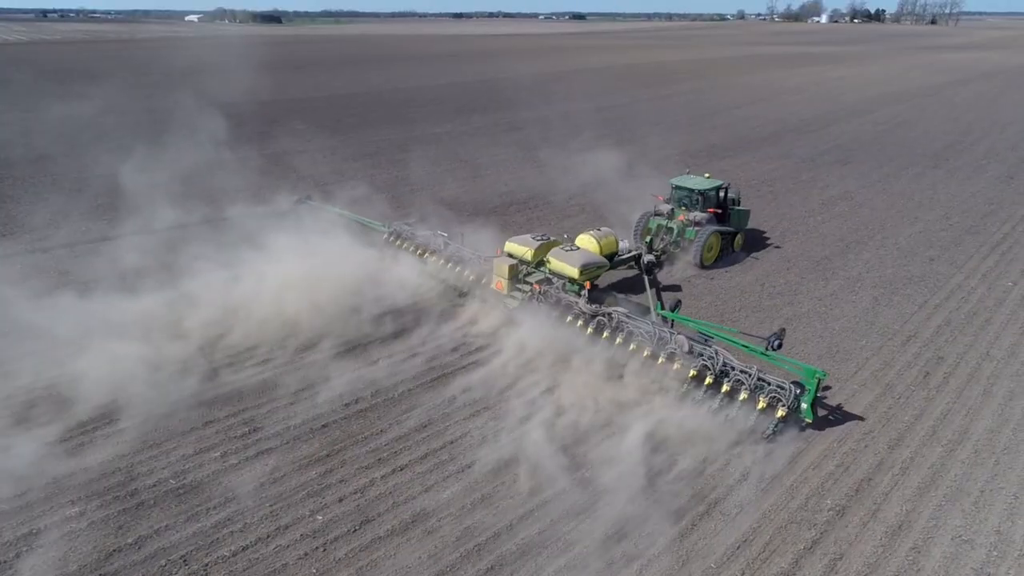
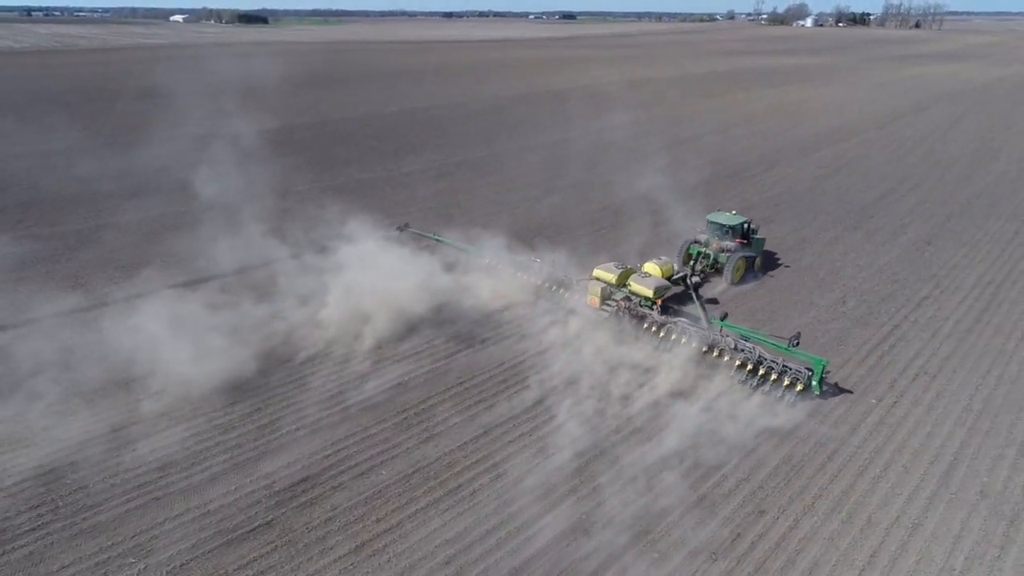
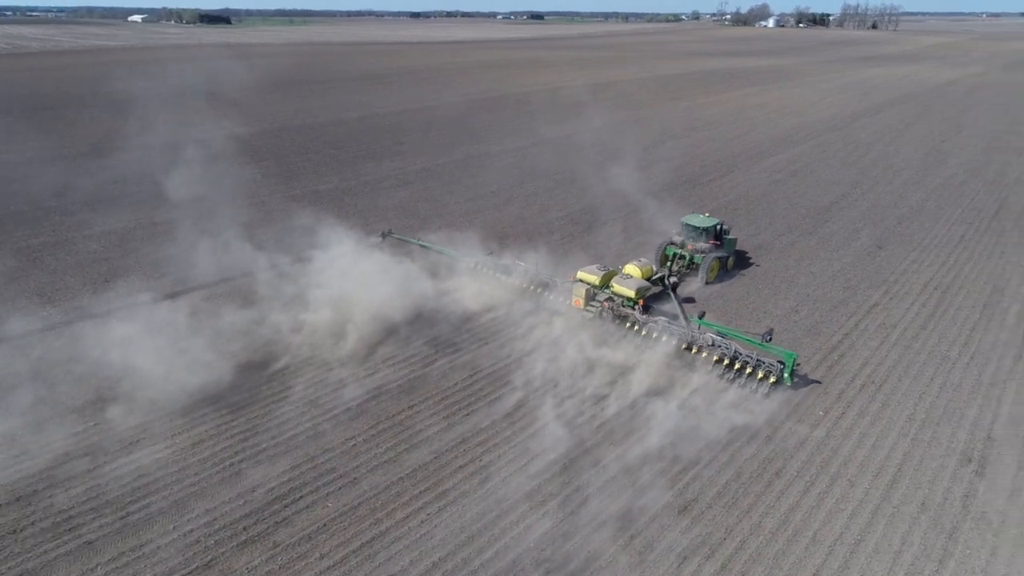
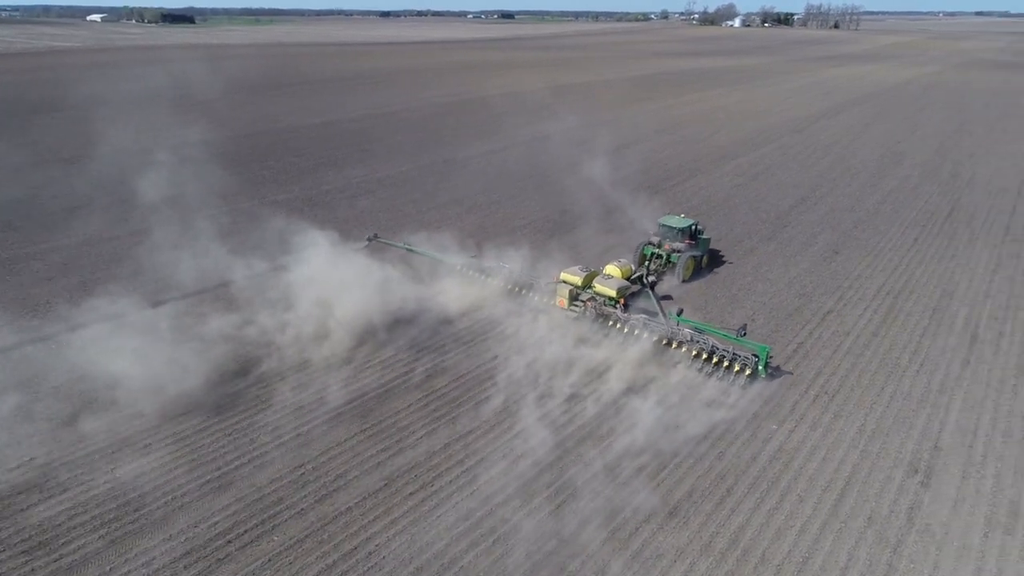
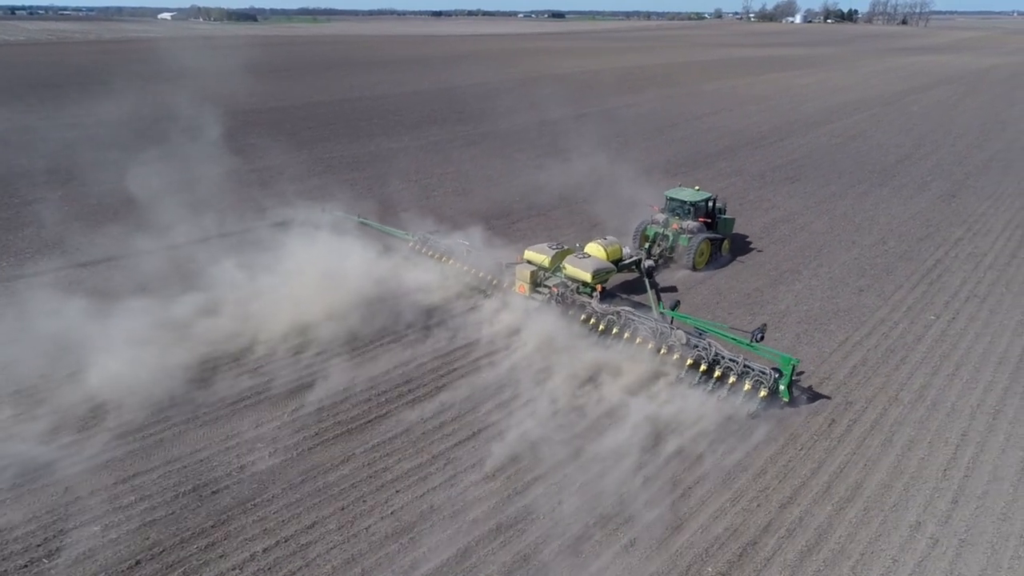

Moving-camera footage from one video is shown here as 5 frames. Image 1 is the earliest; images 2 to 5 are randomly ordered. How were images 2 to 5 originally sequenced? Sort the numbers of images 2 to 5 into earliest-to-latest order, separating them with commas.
5, 2, 3, 4
